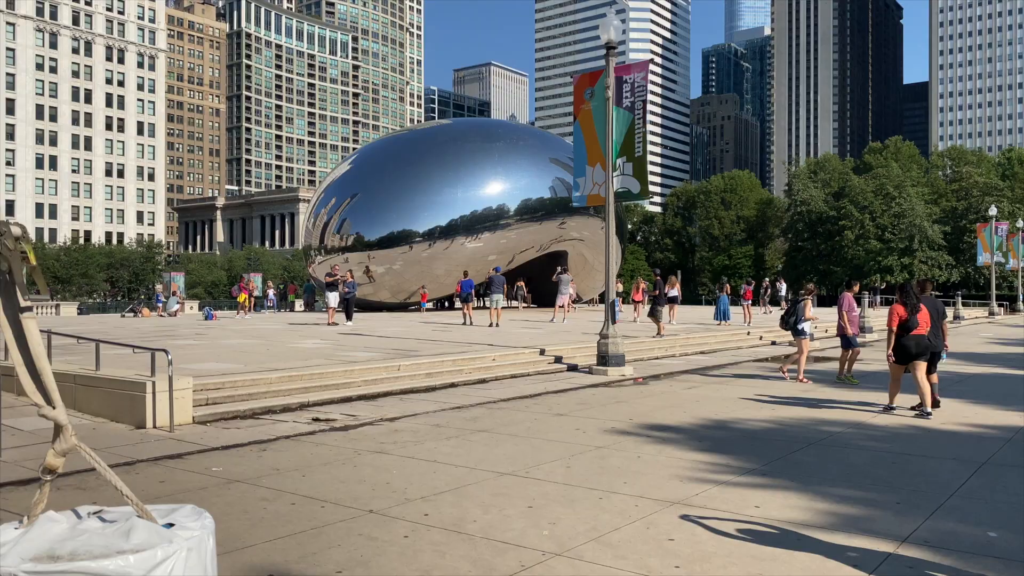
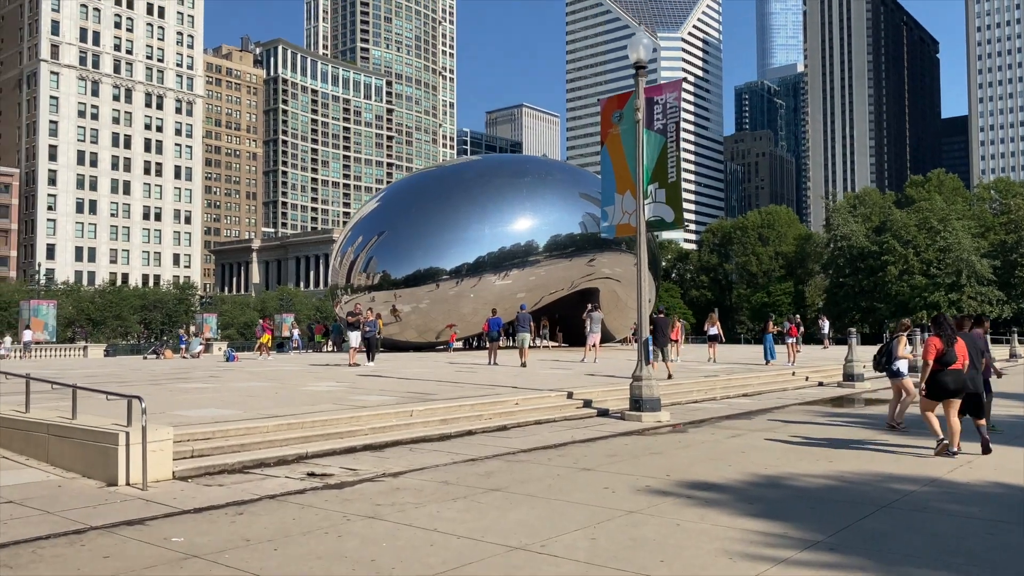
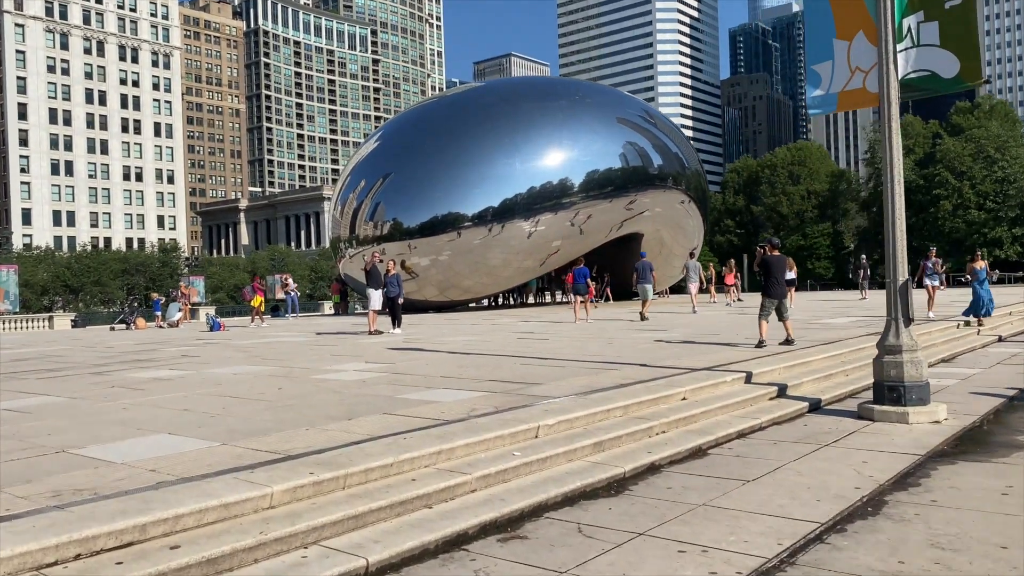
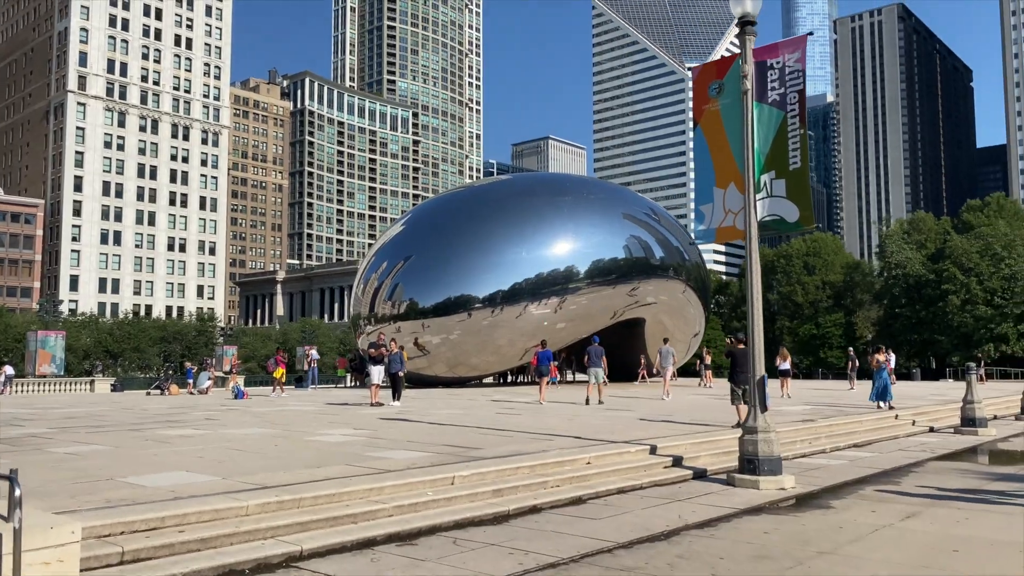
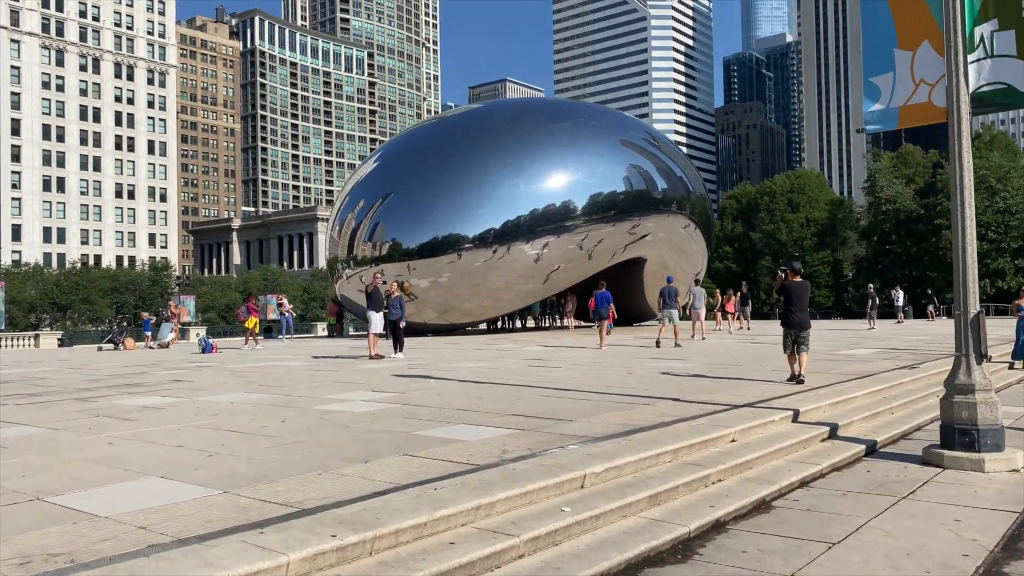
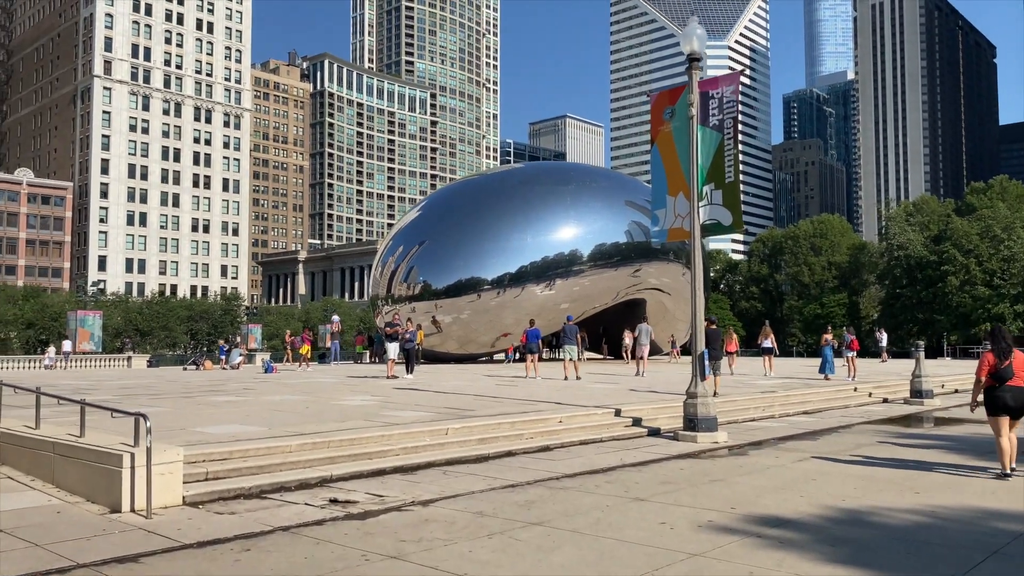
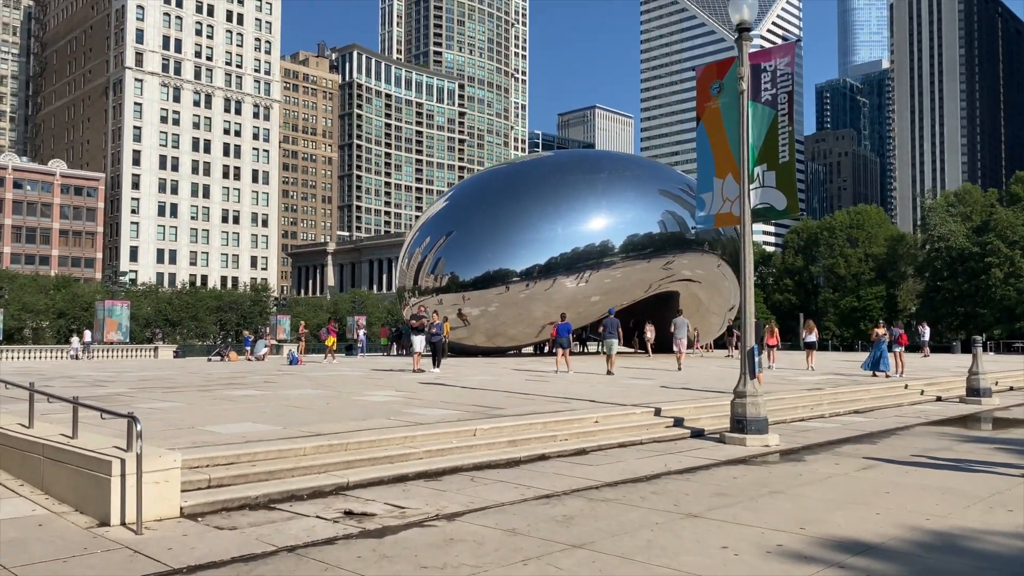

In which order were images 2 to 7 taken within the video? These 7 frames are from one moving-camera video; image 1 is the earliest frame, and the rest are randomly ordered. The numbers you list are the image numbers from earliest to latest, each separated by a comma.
2, 6, 7, 4, 3, 5
